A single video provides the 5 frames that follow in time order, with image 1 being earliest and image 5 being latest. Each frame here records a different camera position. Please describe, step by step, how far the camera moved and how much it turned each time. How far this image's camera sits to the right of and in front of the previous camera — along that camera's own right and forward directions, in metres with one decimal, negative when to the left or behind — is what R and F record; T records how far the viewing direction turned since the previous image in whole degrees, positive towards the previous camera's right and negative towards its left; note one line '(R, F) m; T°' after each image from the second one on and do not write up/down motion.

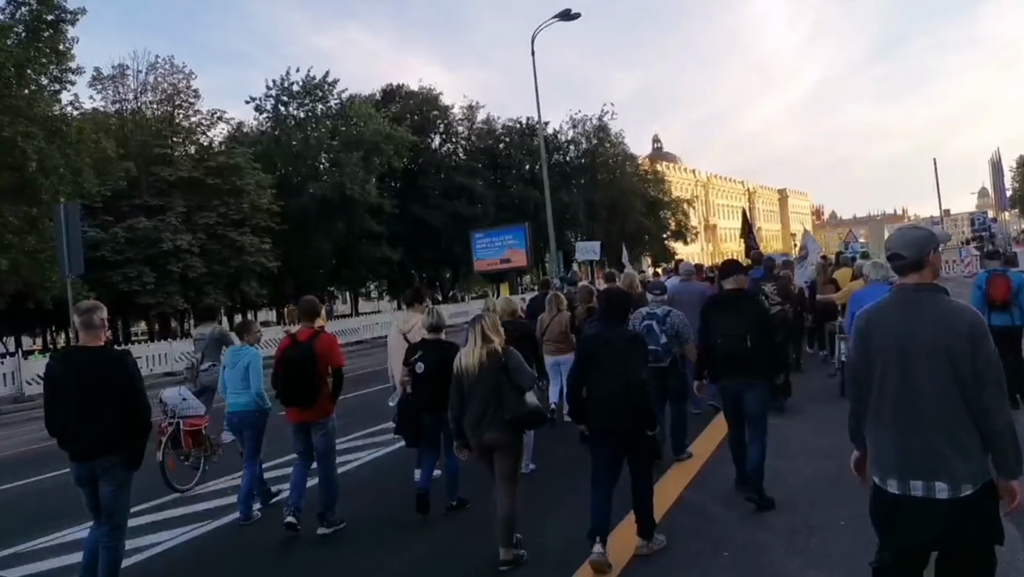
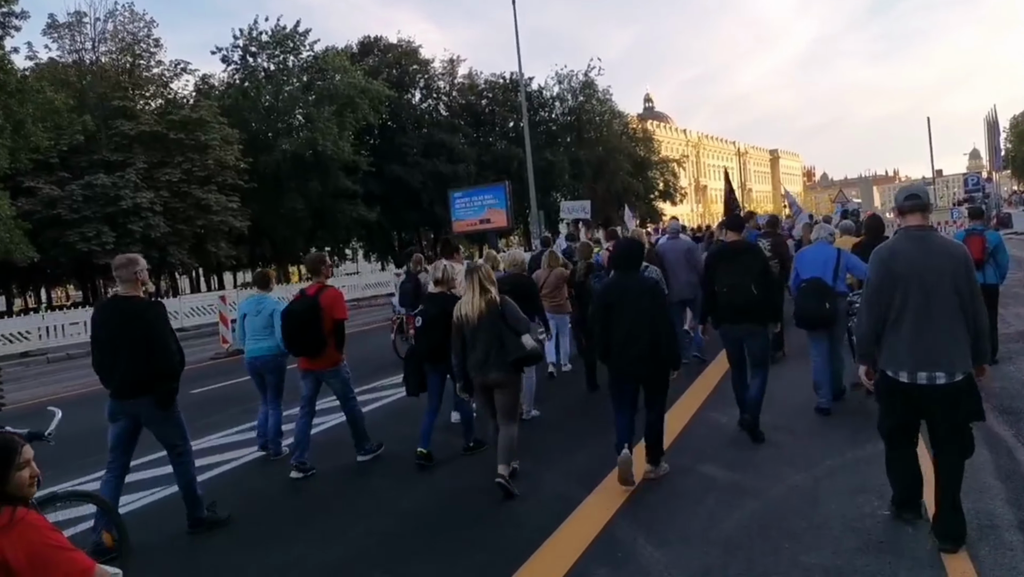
(+0.4, +1.2) m; +1°
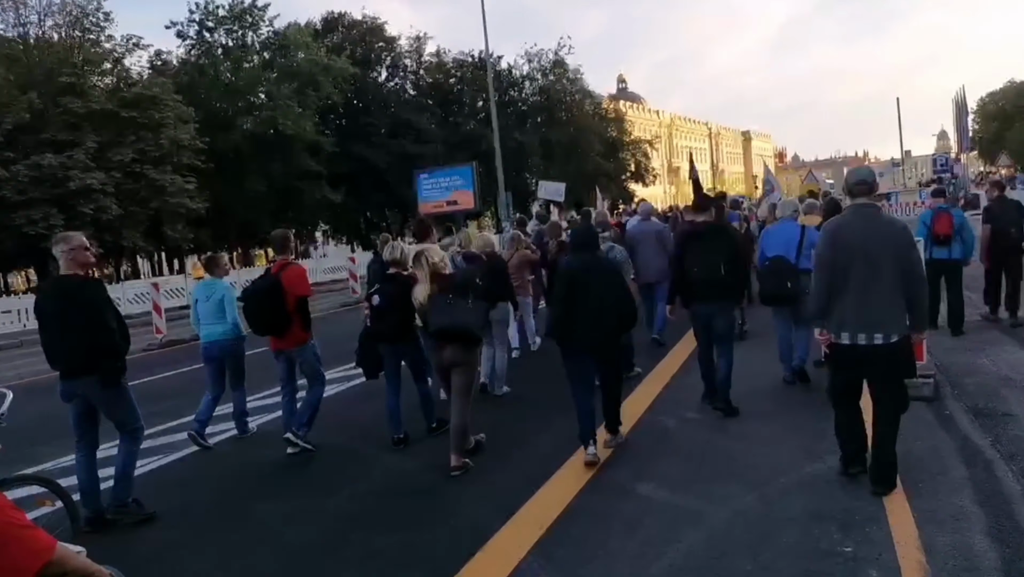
(+0.3, +0.7) m; +2°
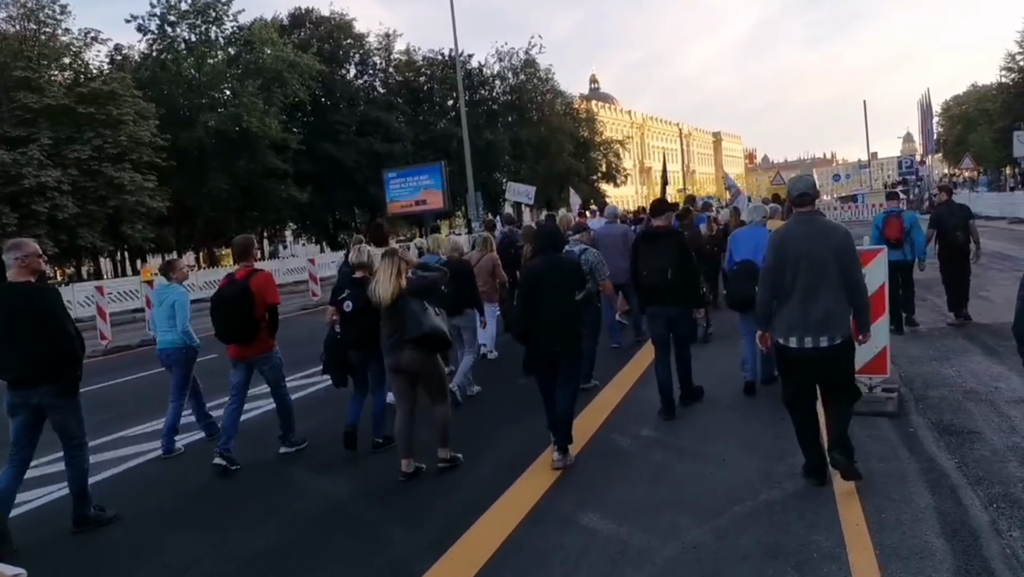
(+0.2, +0.4) m; +2°
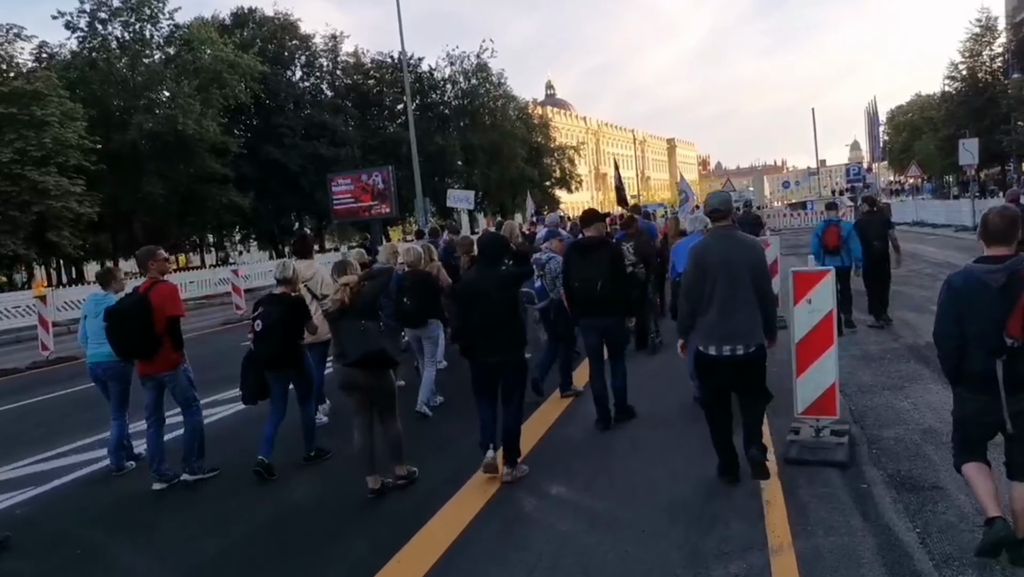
(+0.4, +0.9) m; +3°
